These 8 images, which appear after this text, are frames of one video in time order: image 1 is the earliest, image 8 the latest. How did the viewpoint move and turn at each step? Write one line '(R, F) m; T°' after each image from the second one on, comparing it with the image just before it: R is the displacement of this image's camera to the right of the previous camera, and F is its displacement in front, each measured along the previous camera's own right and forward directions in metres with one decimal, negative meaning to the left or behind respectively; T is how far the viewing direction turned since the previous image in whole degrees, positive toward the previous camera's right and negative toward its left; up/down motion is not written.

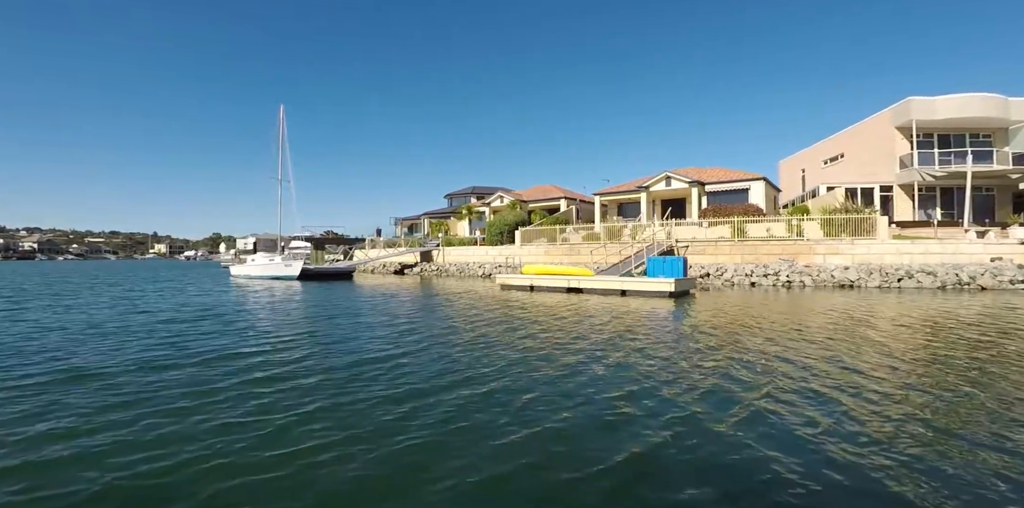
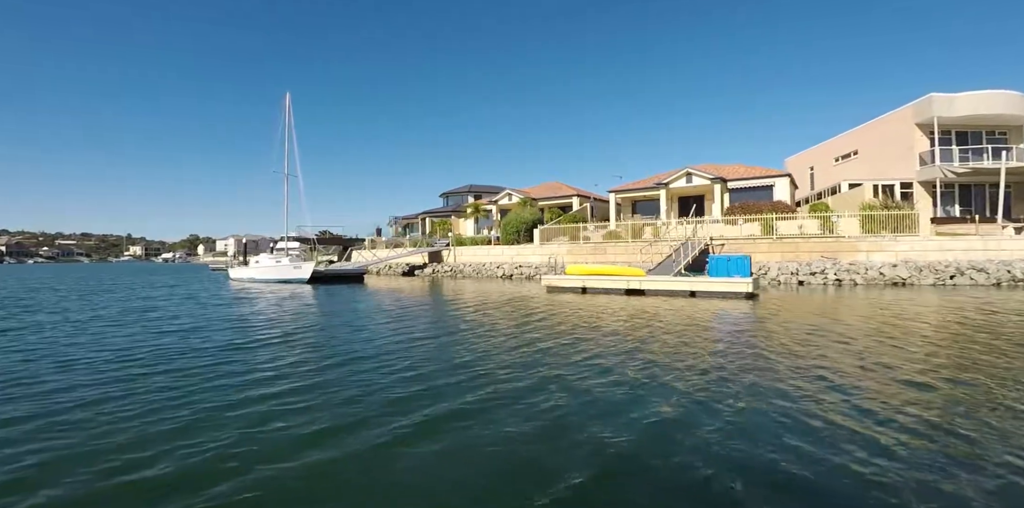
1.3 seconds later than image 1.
(-2.7, +1.4) m; +3°
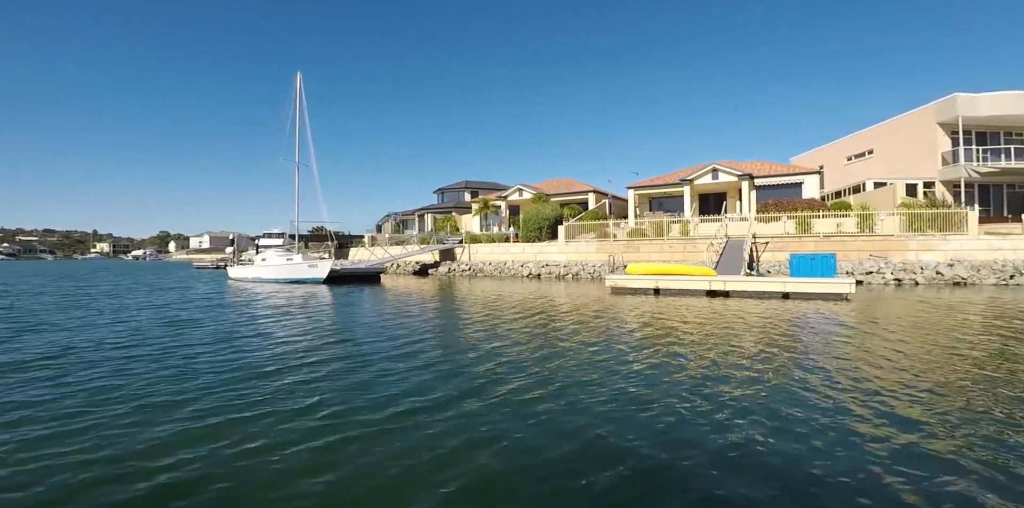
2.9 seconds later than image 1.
(-3.2, +1.7) m; +3°
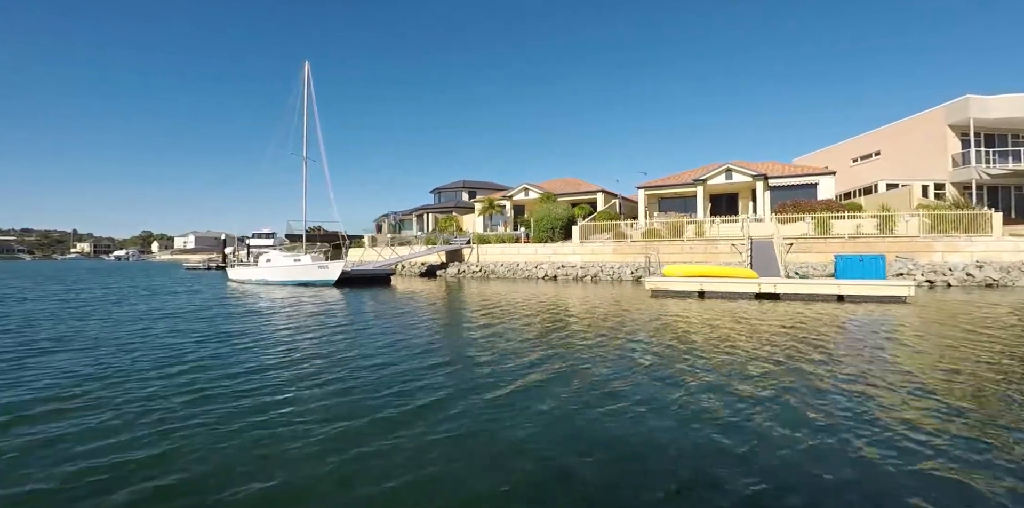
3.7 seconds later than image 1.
(-1.7, +0.9) m; +2°
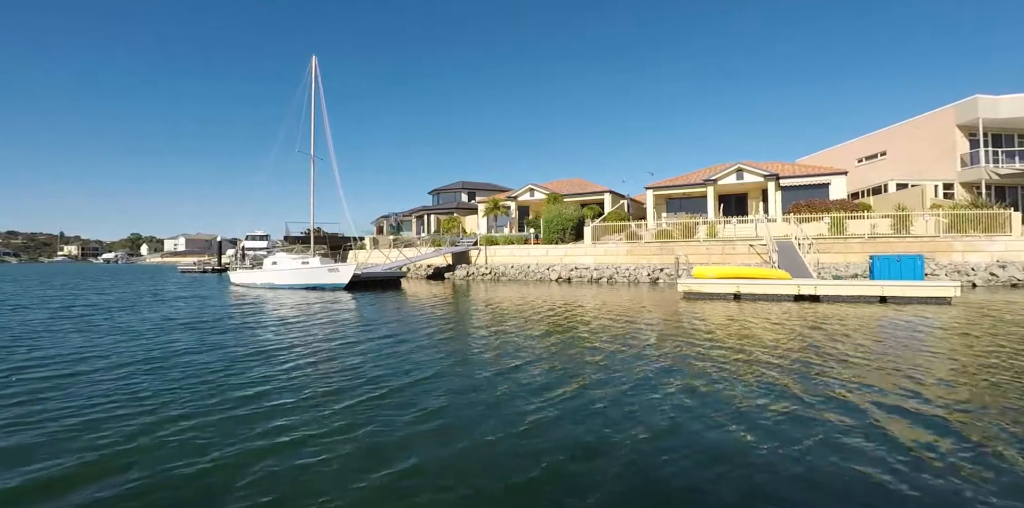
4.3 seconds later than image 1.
(-1.3, +0.6) m; +1°
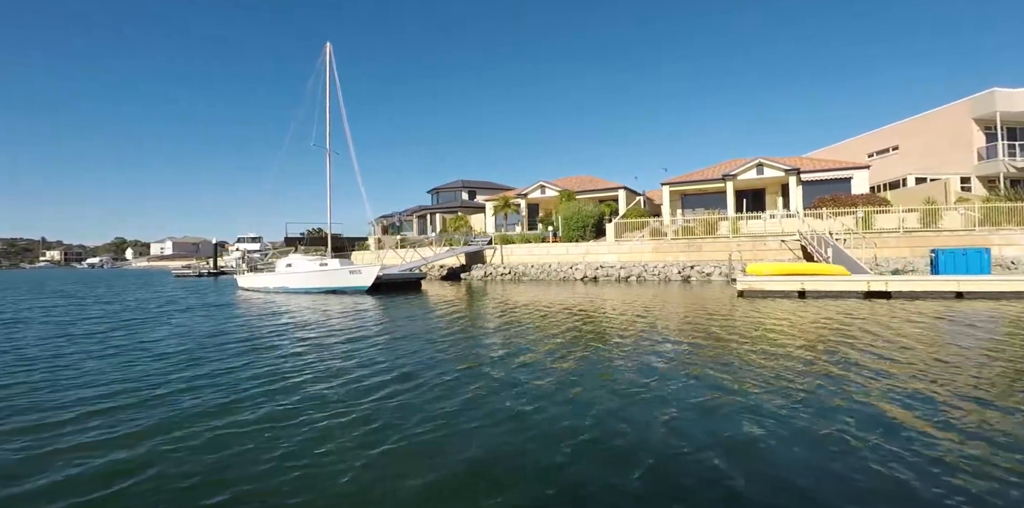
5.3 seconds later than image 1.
(-2.0, +1.0) m; +2°
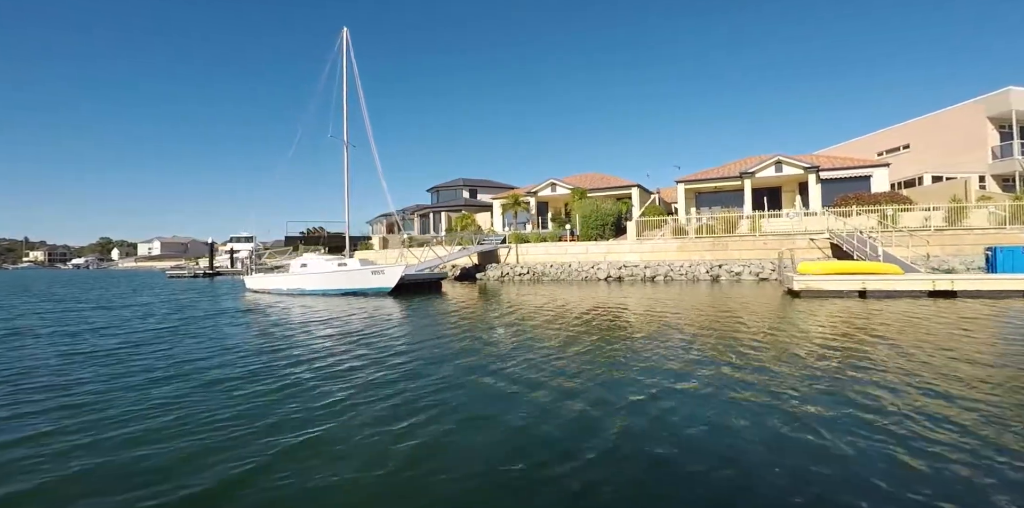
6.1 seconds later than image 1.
(-1.8, +0.9) m; +2°
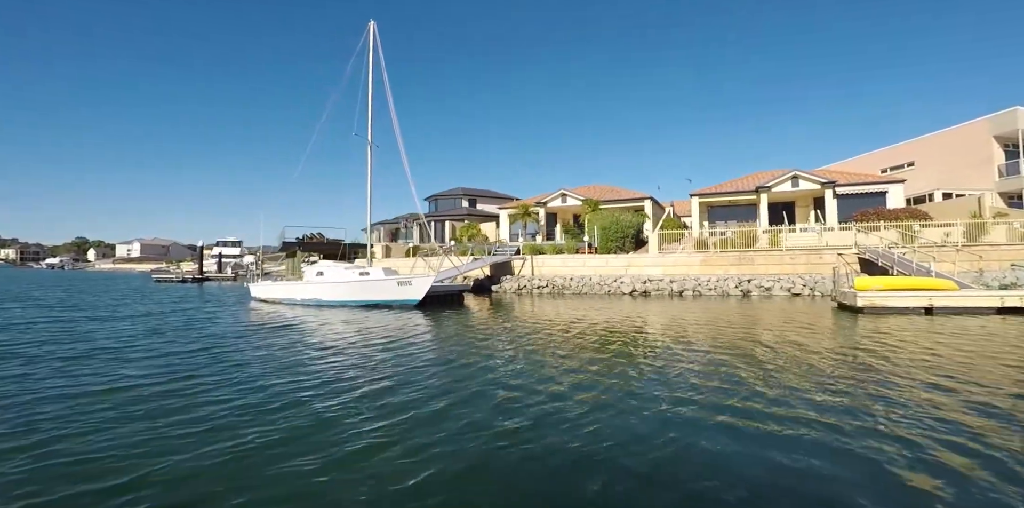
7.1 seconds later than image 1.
(-2.1, +0.9) m; +2°
